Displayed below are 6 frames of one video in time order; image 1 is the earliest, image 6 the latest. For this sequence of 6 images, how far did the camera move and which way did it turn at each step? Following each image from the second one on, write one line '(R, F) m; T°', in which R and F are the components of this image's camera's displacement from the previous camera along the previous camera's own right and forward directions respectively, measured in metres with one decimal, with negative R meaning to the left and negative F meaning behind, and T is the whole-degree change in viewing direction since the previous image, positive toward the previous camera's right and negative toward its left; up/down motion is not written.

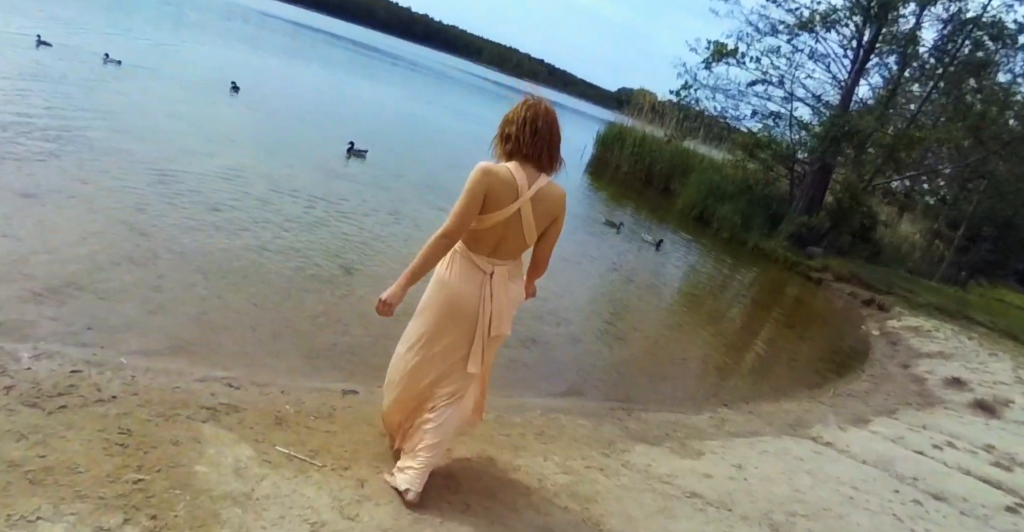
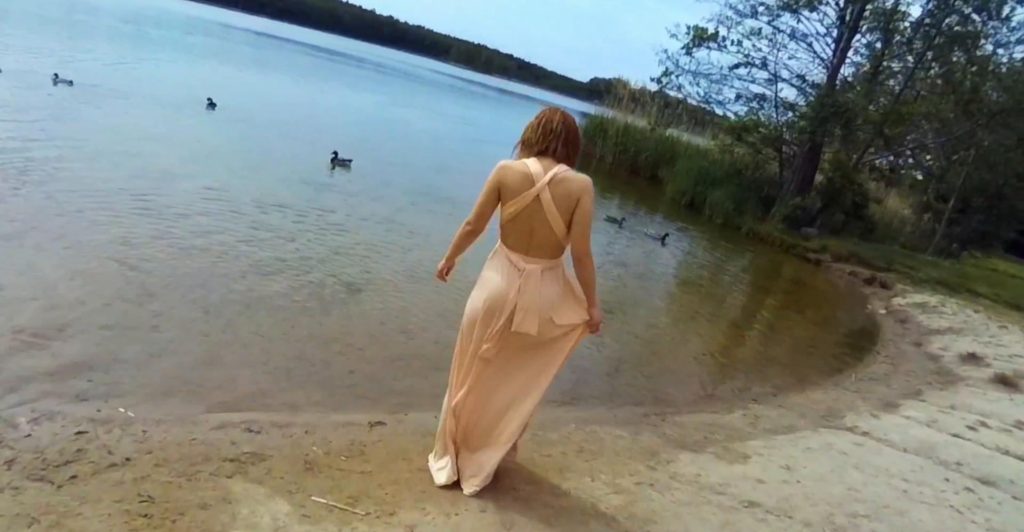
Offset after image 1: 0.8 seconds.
(-0.4, +0.2) m; +2°
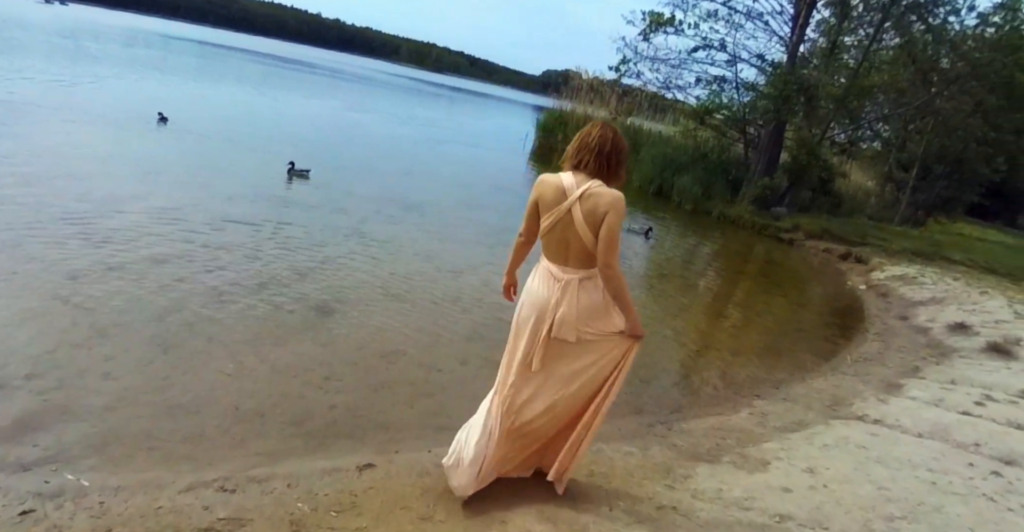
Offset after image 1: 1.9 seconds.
(-0.2, +0.4) m; +3°
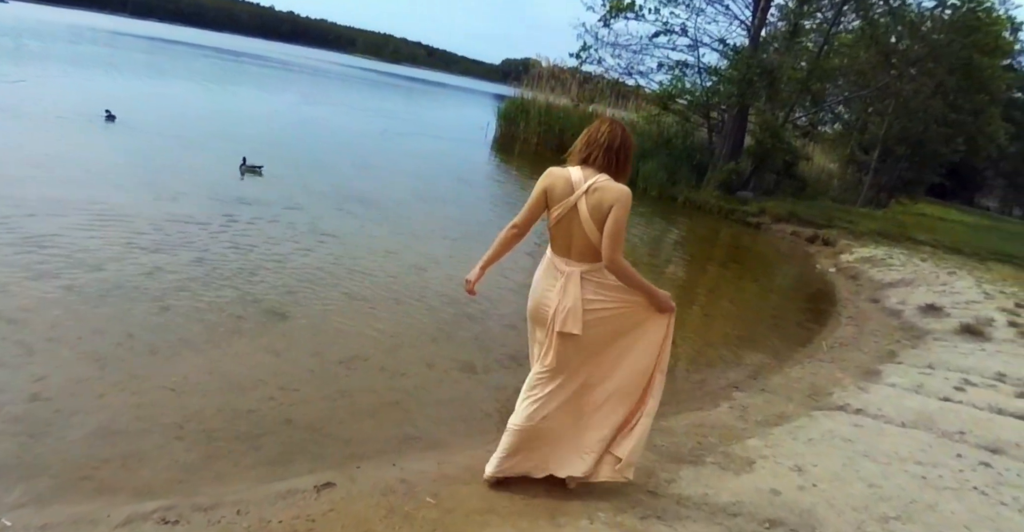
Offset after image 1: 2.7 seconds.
(0.0, +0.4) m; +3°
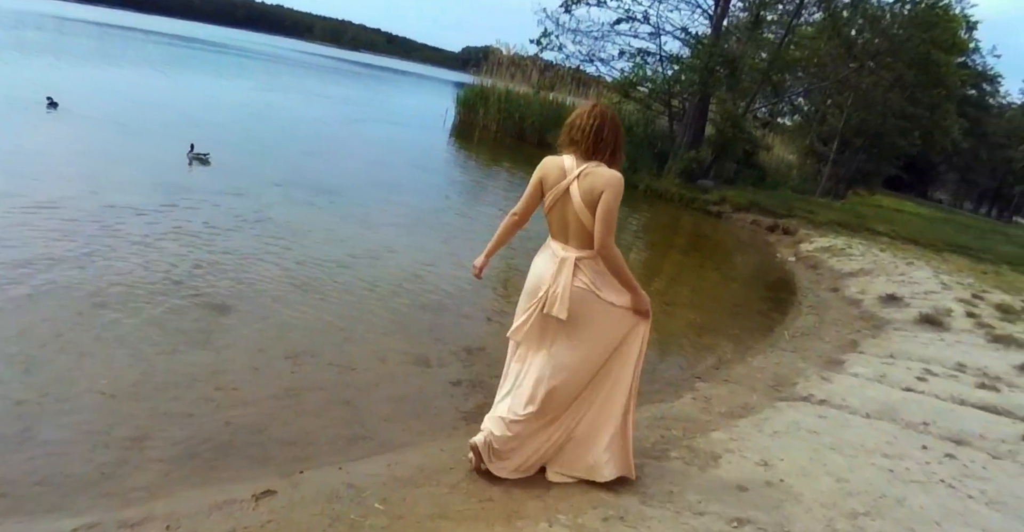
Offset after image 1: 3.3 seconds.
(+0.1, +0.3) m; +3°
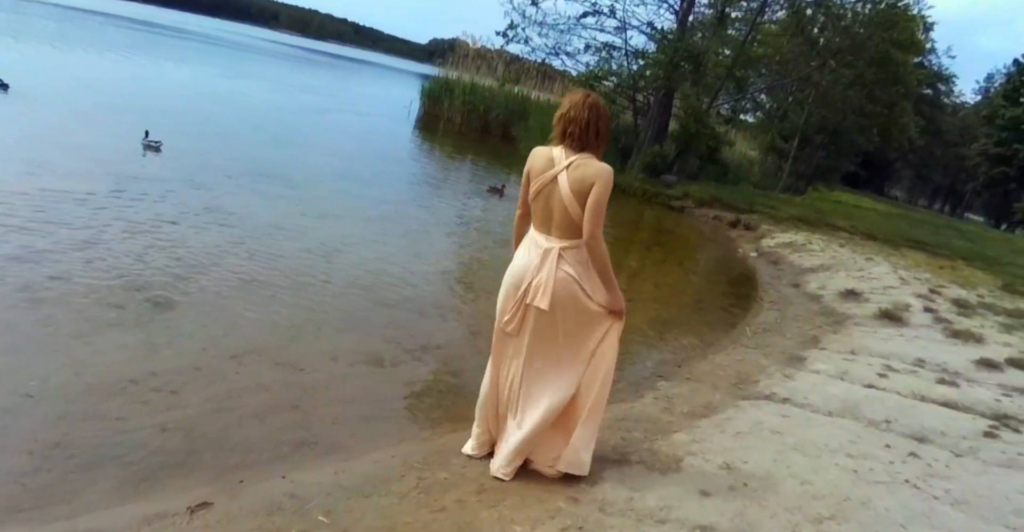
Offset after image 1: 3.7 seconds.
(+0.1, +0.3) m; +3°
